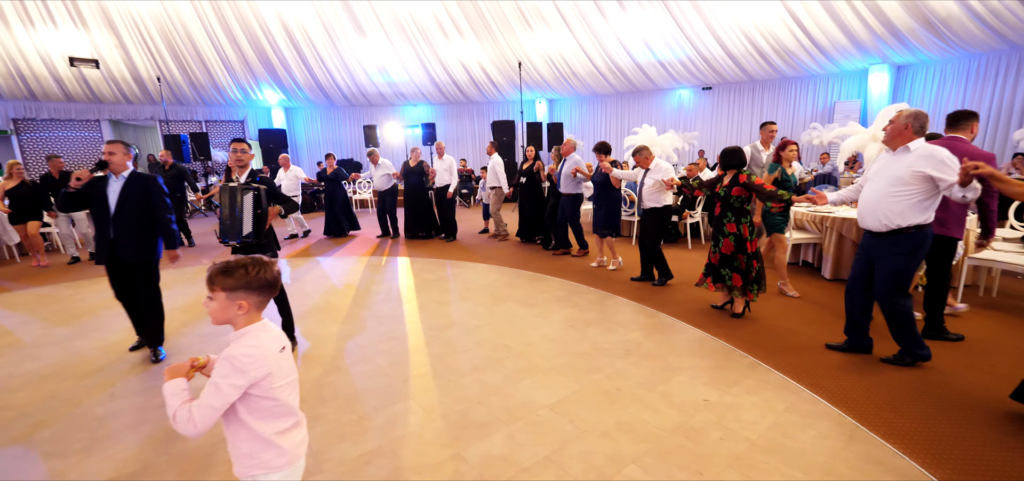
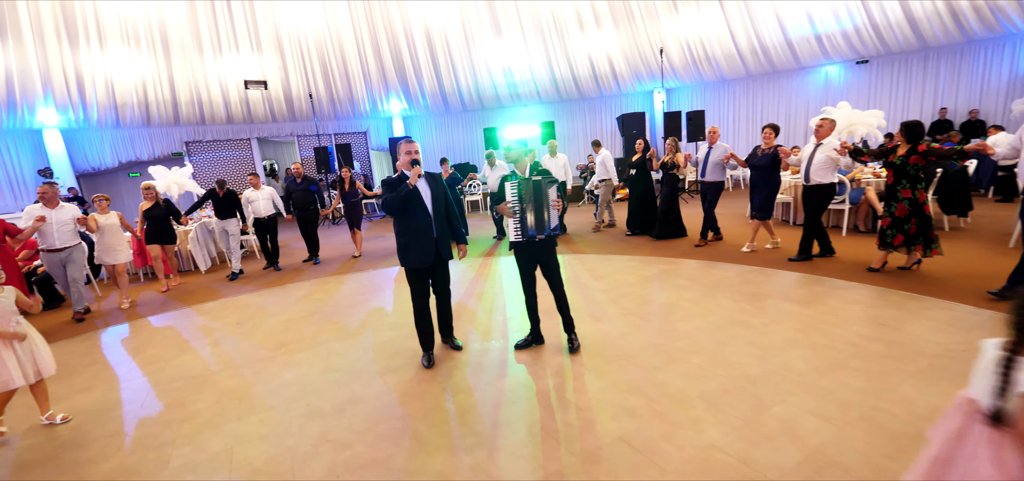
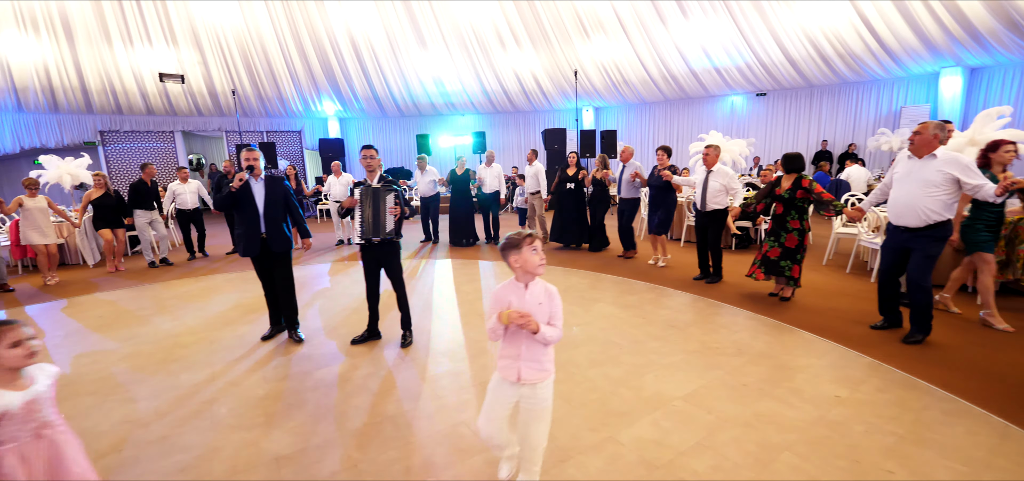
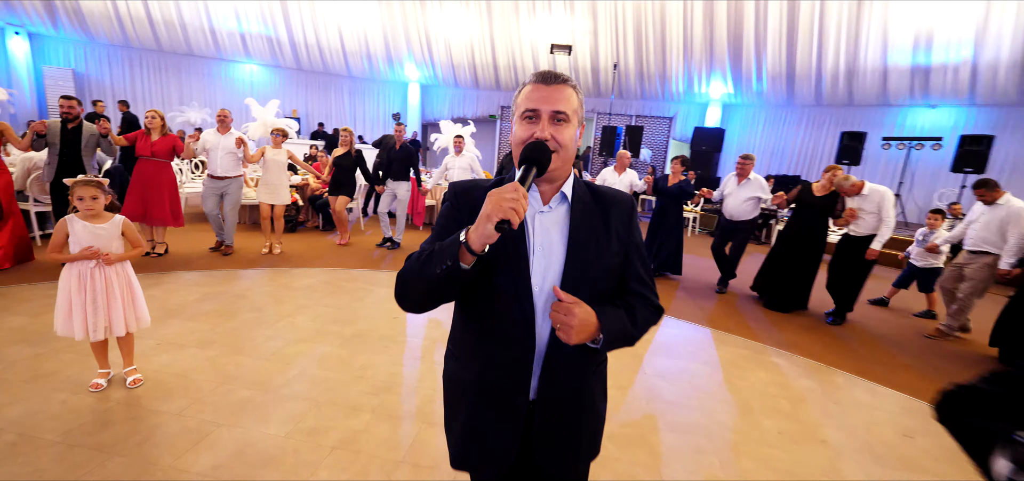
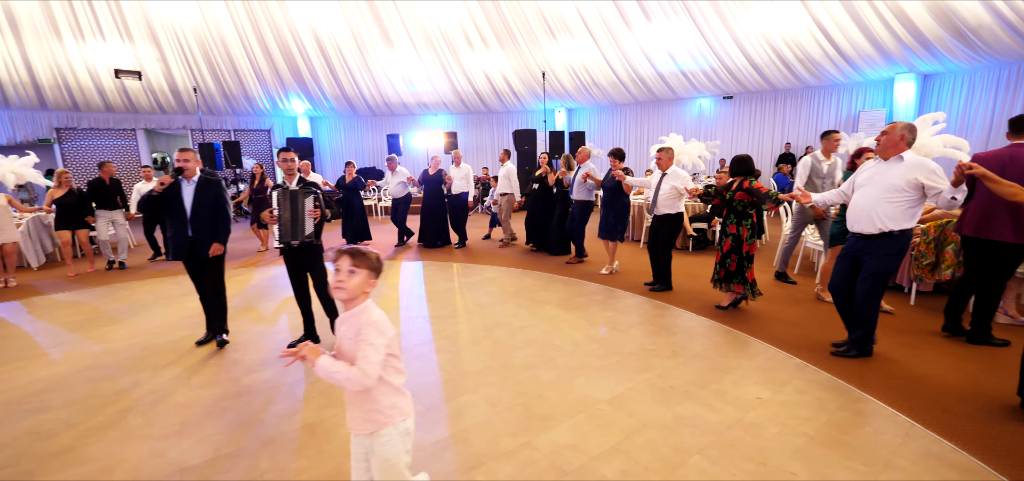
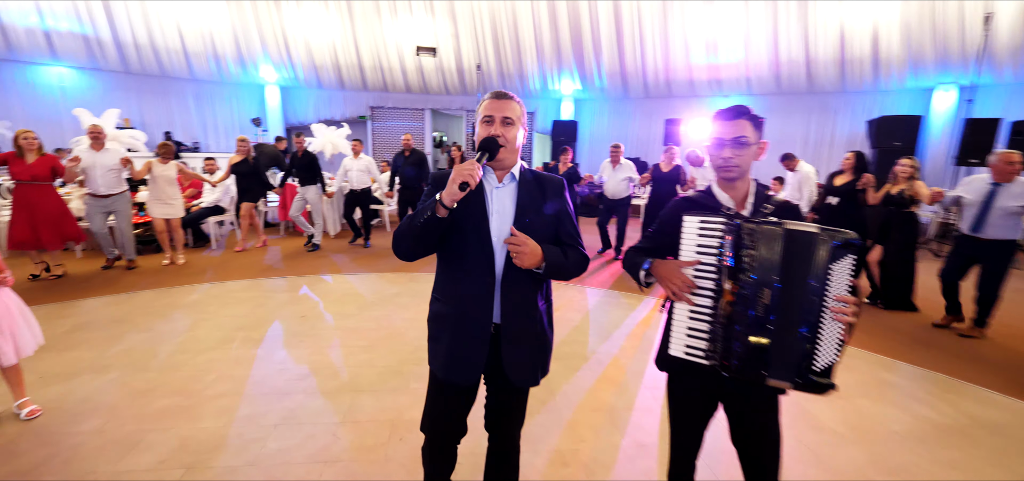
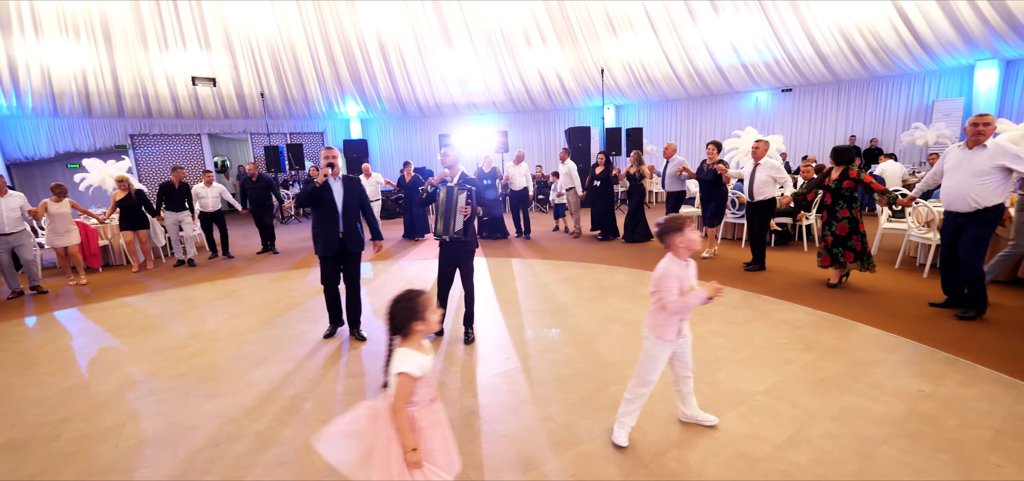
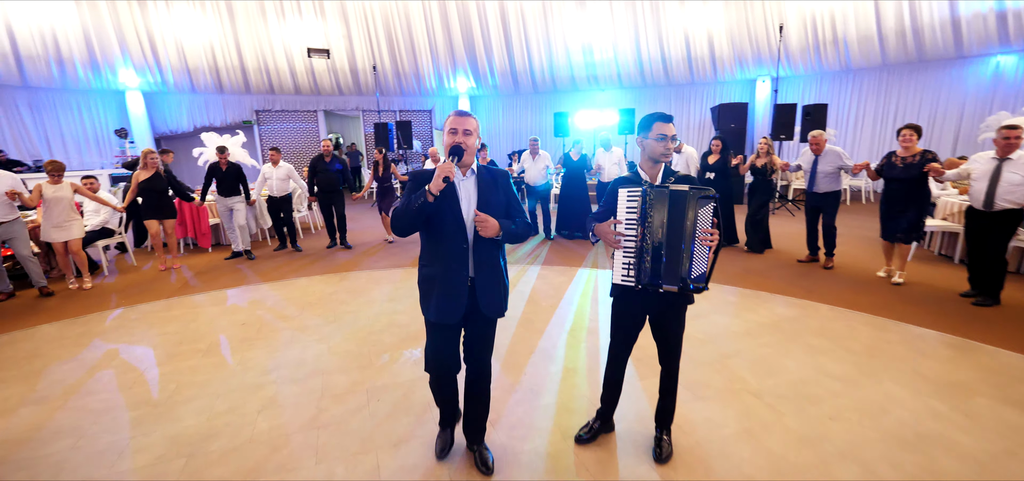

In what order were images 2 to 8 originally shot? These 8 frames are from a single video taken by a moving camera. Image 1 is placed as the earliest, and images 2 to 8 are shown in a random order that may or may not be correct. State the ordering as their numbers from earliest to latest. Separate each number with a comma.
5, 3, 7, 2, 8, 6, 4
